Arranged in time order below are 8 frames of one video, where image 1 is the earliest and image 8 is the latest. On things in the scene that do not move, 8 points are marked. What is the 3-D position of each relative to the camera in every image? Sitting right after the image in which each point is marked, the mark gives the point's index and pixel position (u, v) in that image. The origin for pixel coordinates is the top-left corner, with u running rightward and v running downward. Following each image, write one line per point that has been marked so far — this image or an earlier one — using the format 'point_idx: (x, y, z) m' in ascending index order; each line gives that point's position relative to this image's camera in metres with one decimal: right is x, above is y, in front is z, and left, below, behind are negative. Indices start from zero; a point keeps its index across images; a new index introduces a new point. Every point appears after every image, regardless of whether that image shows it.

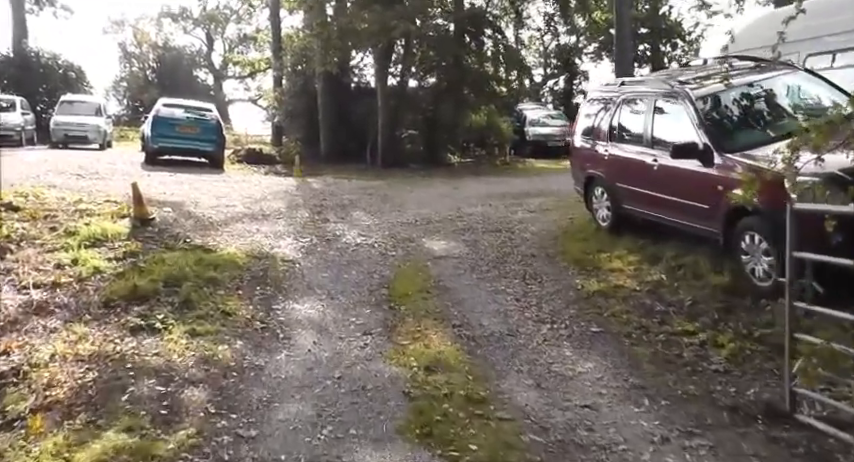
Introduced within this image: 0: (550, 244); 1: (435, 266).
0: (+1.5, -0.2, +9.4) m
1: (+0.1, -0.4, +8.5) m
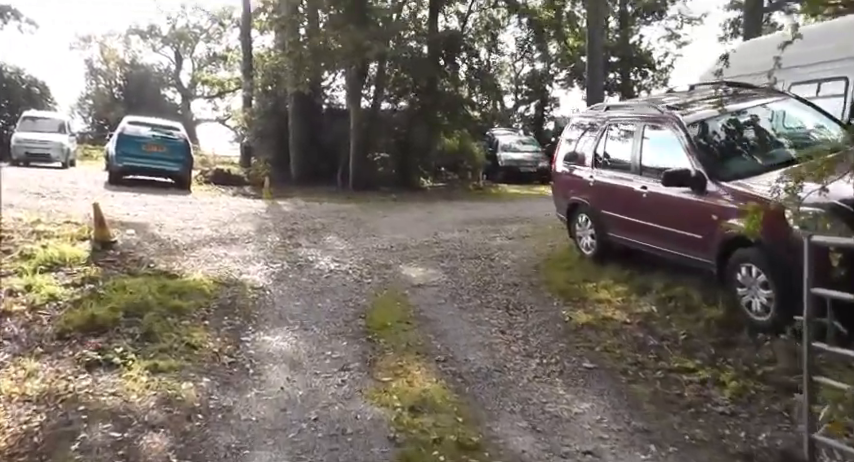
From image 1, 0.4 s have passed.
0: (+1.2, -0.5, +9.1) m
1: (-0.1, -0.7, +8.1) m
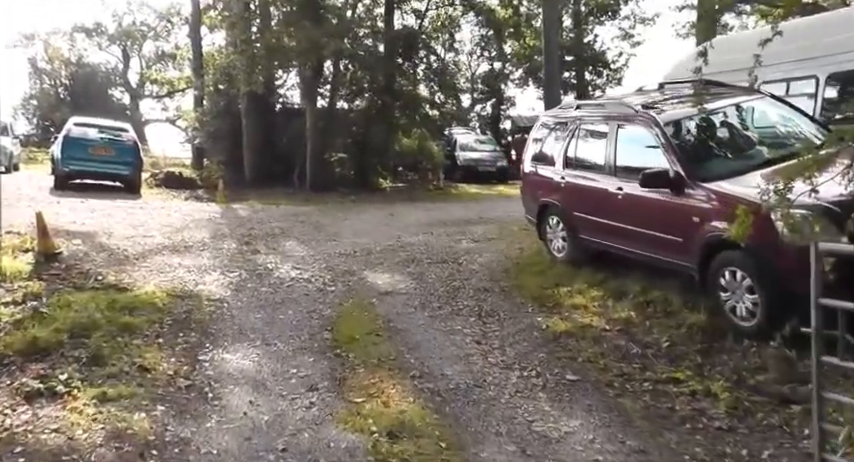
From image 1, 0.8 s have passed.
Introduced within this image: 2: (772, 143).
0: (+0.9, -0.5, +8.7) m
1: (-0.5, -0.7, +7.7) m
2: (+3.1, +0.8, +6.8) m
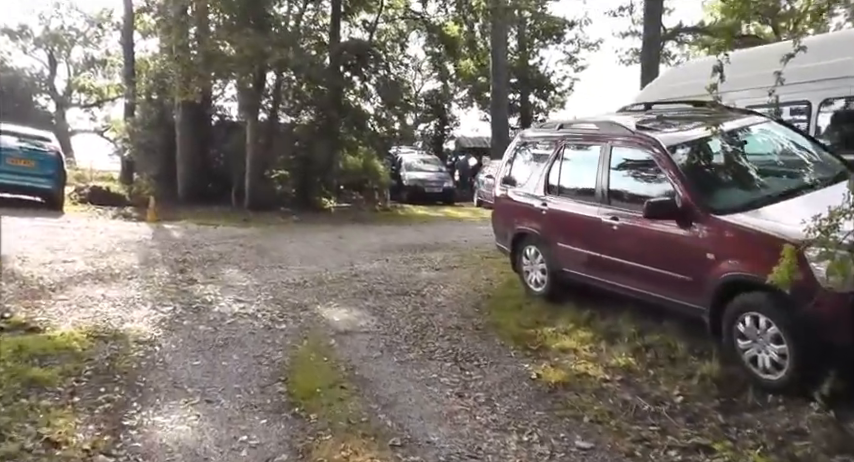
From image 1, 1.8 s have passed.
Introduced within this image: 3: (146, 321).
0: (+0.5, -0.8, +7.8) m
1: (-0.7, -1.0, +6.7) m
2: (+2.9, +0.5, +6.2) m
3: (-2.6, -0.8, +7.1) m
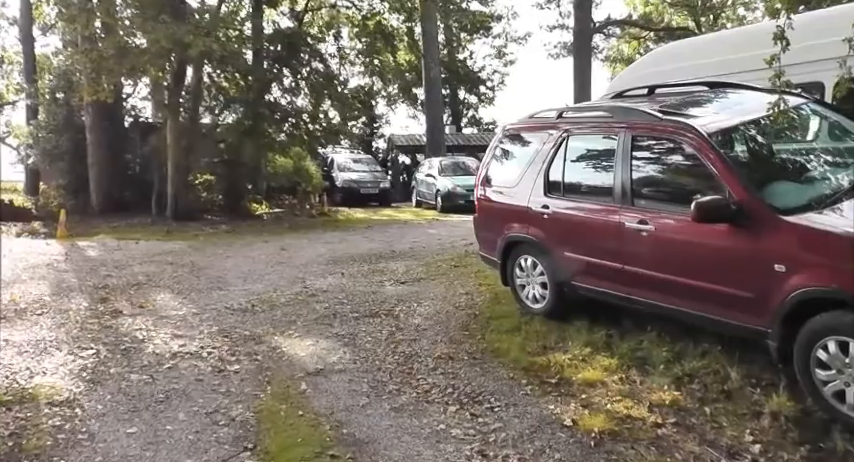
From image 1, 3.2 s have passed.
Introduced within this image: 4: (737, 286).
0: (+0.3, -0.9, +6.6) m
1: (-0.8, -1.1, +5.4) m
2: (+2.8, +0.5, +5.2) m
3: (-2.7, -1.0, +5.6) m
4: (+2.0, -0.3, +4.9) m
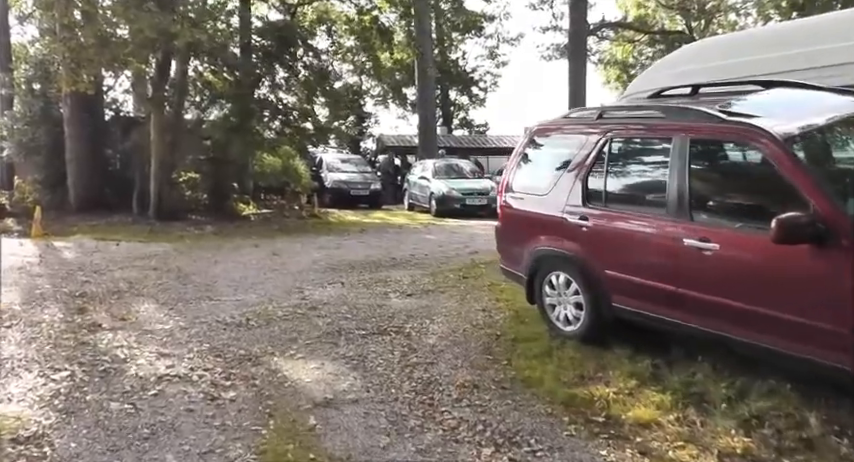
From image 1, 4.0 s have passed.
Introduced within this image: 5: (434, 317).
0: (+0.5, -1.0, +5.9) m
1: (-0.6, -1.2, +4.6) m
2: (+3.0, +0.4, +4.6) m
3: (-2.5, -1.0, +4.8) m
4: (+2.2, -0.5, +4.2) m
5: (+0.1, -0.8, +7.2) m
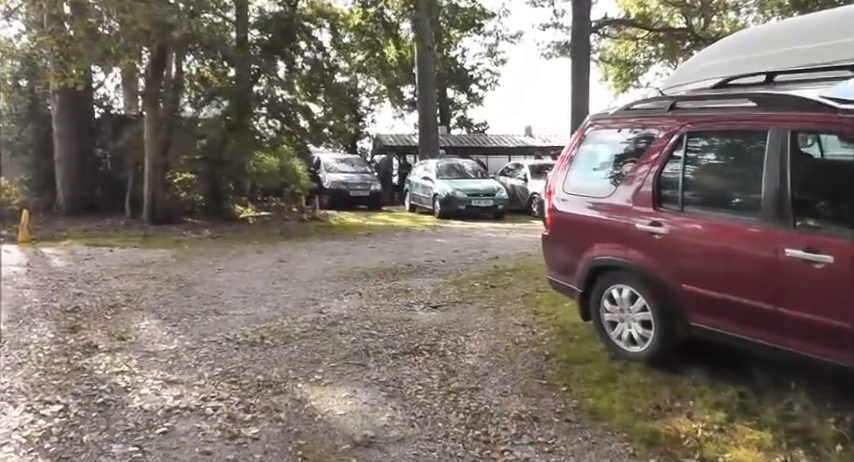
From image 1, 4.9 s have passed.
0: (+0.8, -1.1, +5.2) m
1: (-0.3, -1.2, +3.9) m
2: (+3.3, +0.3, +3.9) m
3: (-2.2, -1.1, +4.0) m
4: (+2.5, -0.5, +3.5) m
5: (+0.4, -0.9, +6.5) m
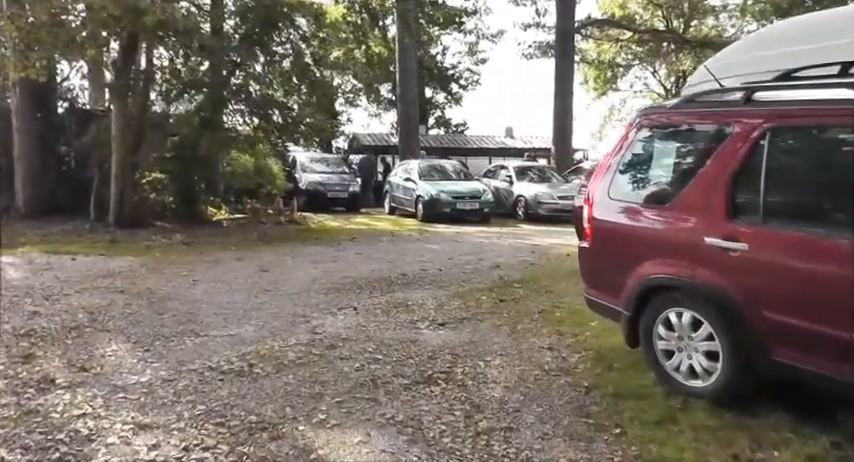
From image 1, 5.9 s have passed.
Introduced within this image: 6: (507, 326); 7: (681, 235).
0: (+0.9, -1.1, +4.4) m
1: (-0.1, -1.3, +3.0) m
2: (+3.5, +0.2, +3.2) m
3: (-2.0, -1.2, +3.1) m
4: (+2.7, -0.6, +2.8) m
5: (+0.5, -0.9, +5.7) m
6: (+0.7, -0.8, +6.6) m
7: (+1.5, 0.0, +4.5) m
